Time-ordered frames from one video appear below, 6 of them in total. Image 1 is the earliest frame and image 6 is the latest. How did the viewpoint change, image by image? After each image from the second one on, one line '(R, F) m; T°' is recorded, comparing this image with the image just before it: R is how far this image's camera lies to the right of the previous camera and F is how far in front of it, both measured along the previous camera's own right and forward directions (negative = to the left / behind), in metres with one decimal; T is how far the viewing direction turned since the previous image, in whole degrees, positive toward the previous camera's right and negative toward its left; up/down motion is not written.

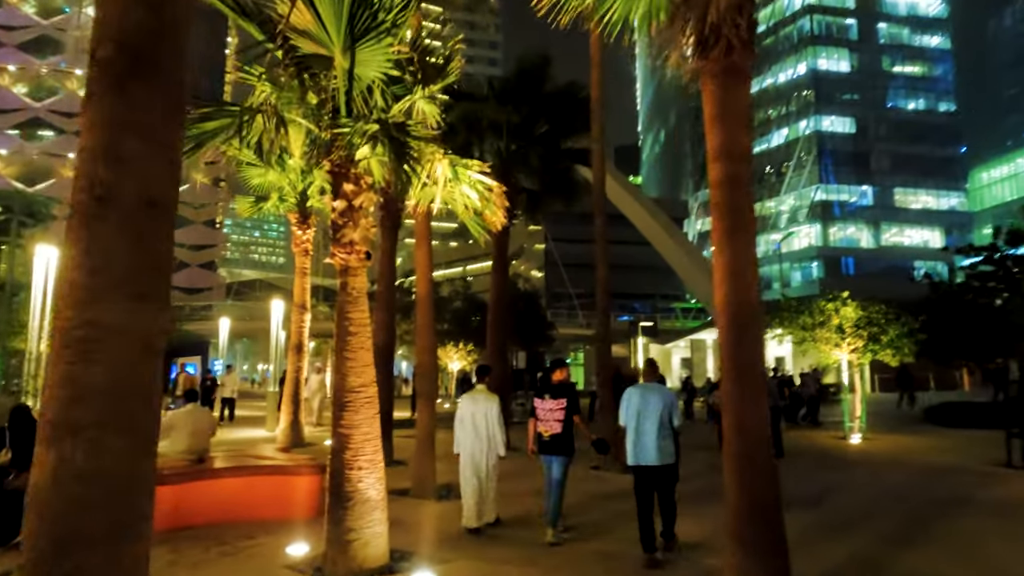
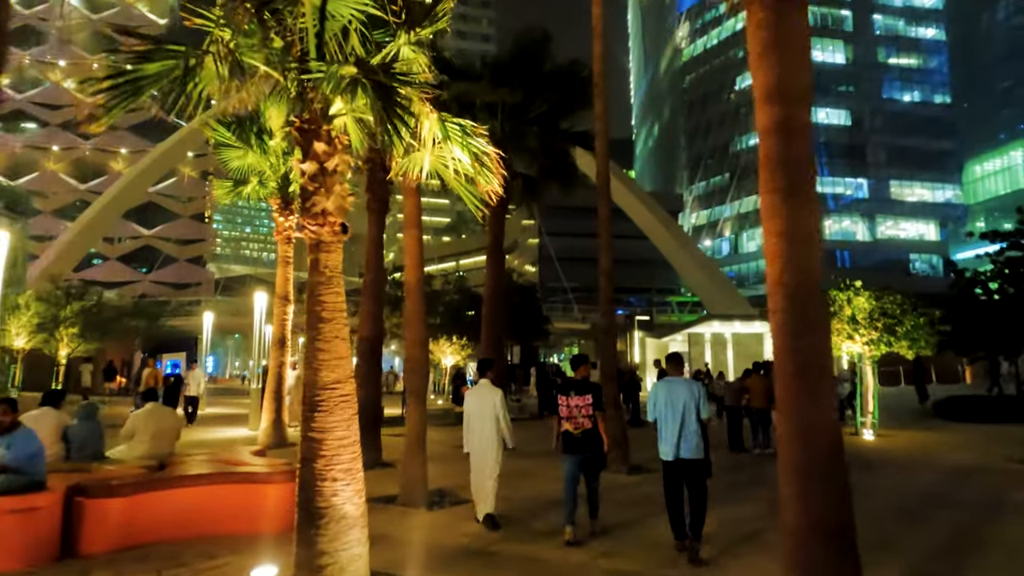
(-0.1, +1.0) m; +1°
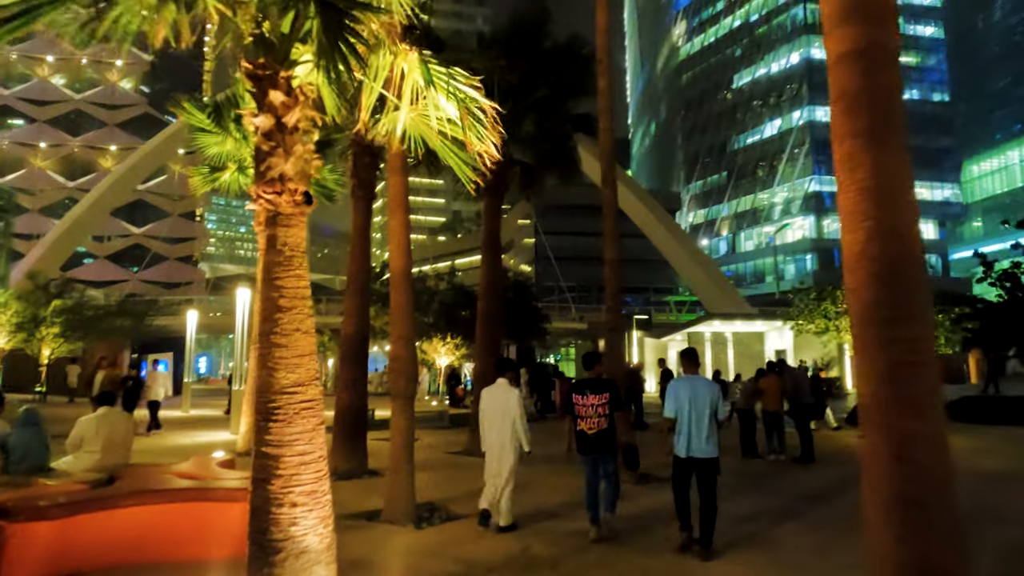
(0.0, +1.0) m; 0°
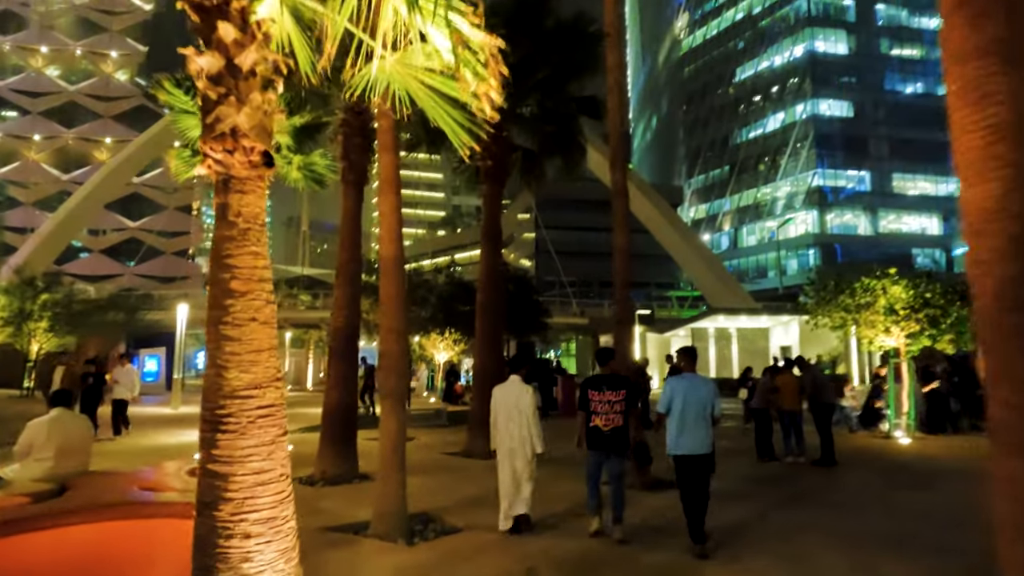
(0.0, +0.9) m; 0°
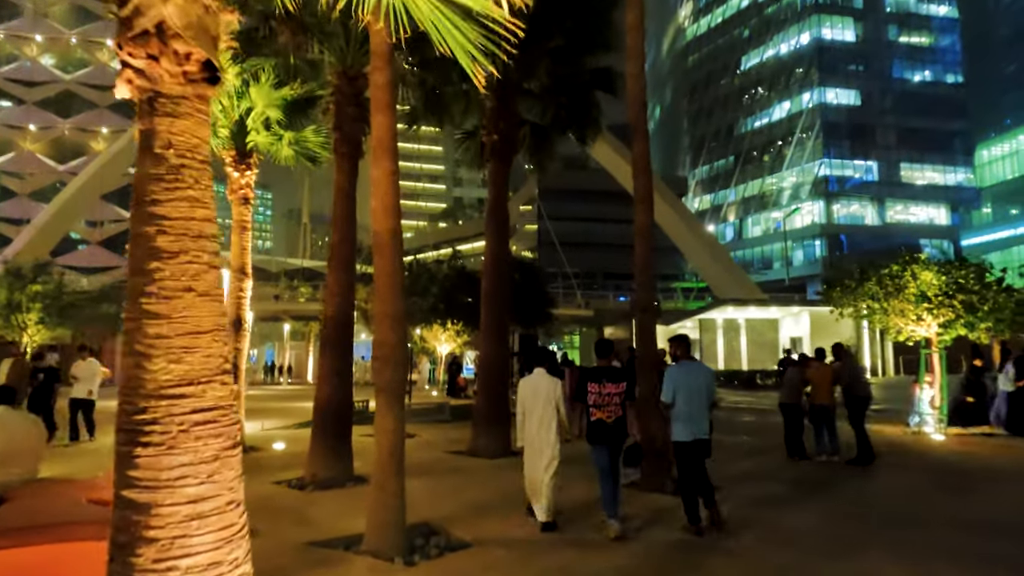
(-0.1, +1.0) m; 0°
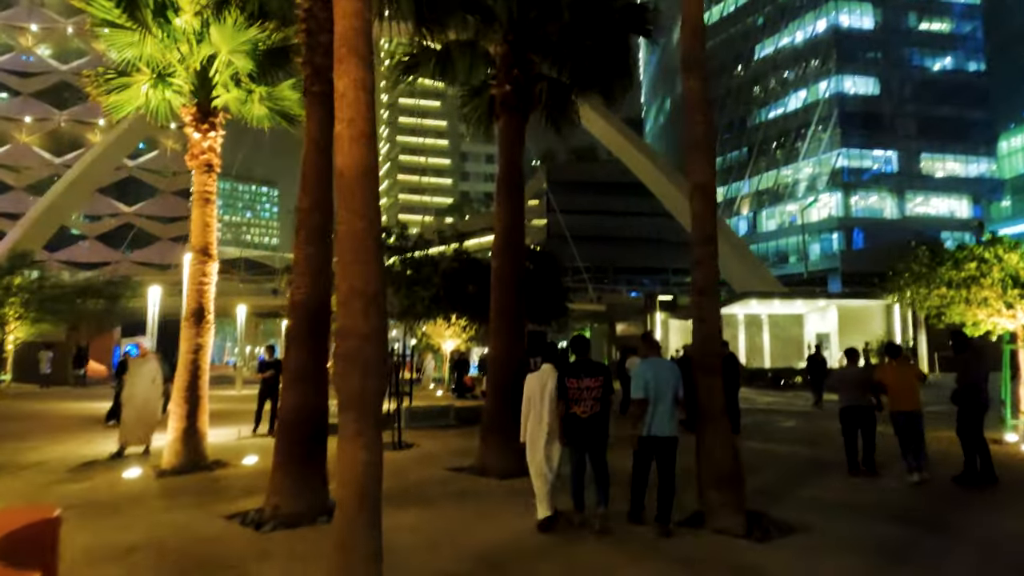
(-0.1, +2.2) m; -1°
